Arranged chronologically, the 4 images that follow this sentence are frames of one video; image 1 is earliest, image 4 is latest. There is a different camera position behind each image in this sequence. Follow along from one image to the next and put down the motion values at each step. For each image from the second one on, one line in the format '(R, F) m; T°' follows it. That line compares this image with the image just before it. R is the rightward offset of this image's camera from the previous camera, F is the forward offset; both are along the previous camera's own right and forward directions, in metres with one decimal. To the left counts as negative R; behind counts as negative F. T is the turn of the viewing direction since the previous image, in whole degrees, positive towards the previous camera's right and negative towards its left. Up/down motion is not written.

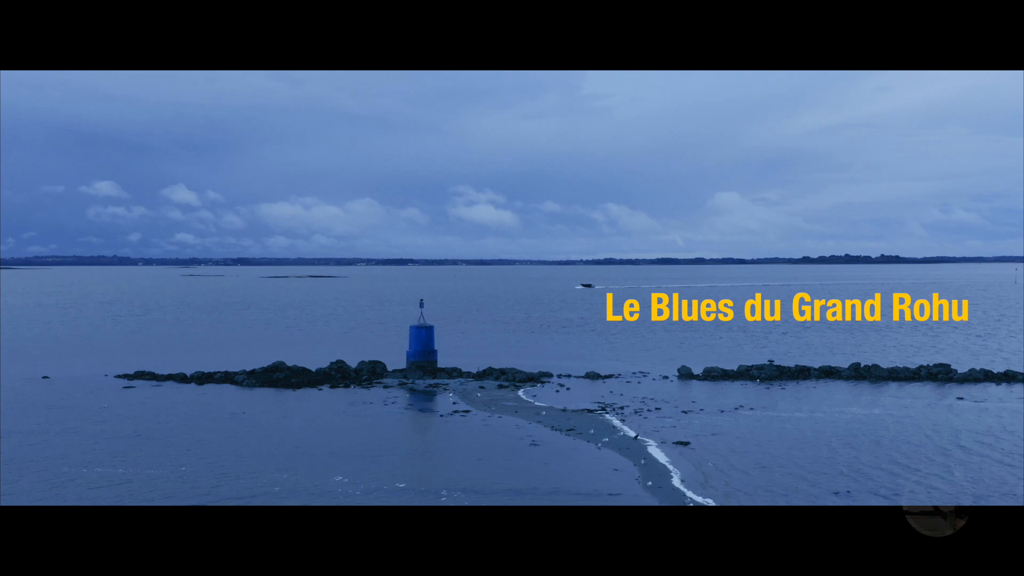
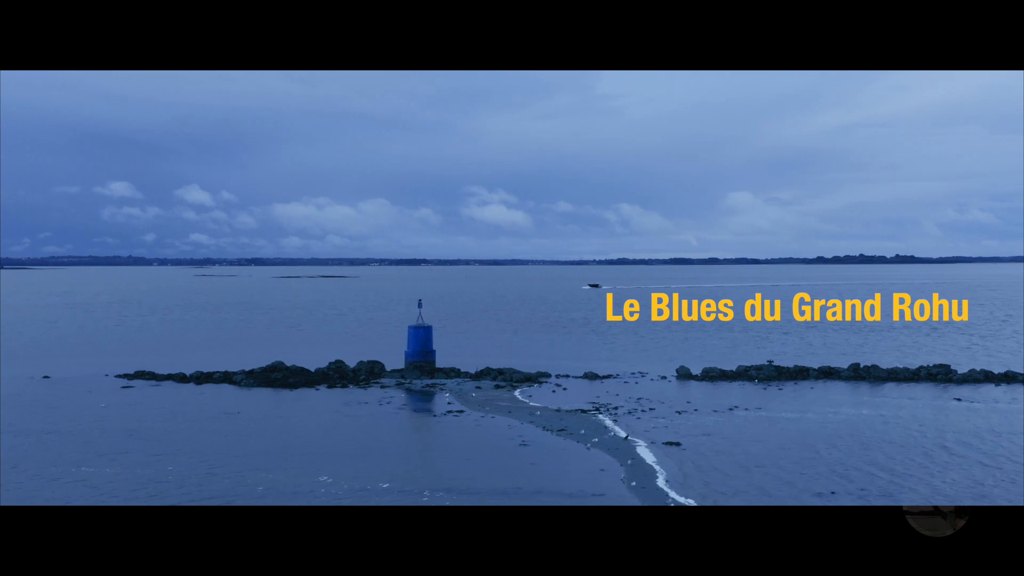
(+0.2, 0.0) m; 0°
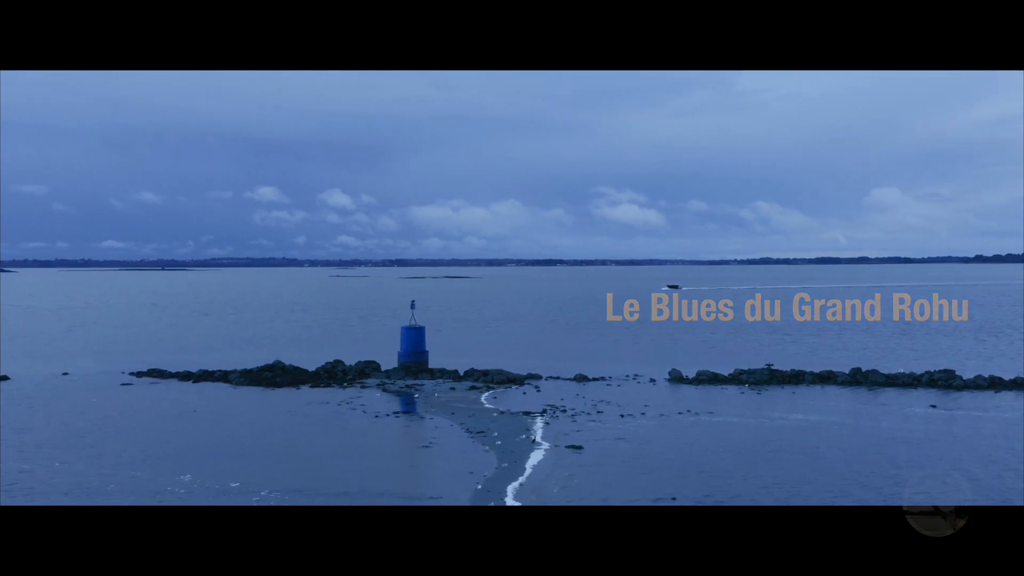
(+2.2, +0.1) m; -2°
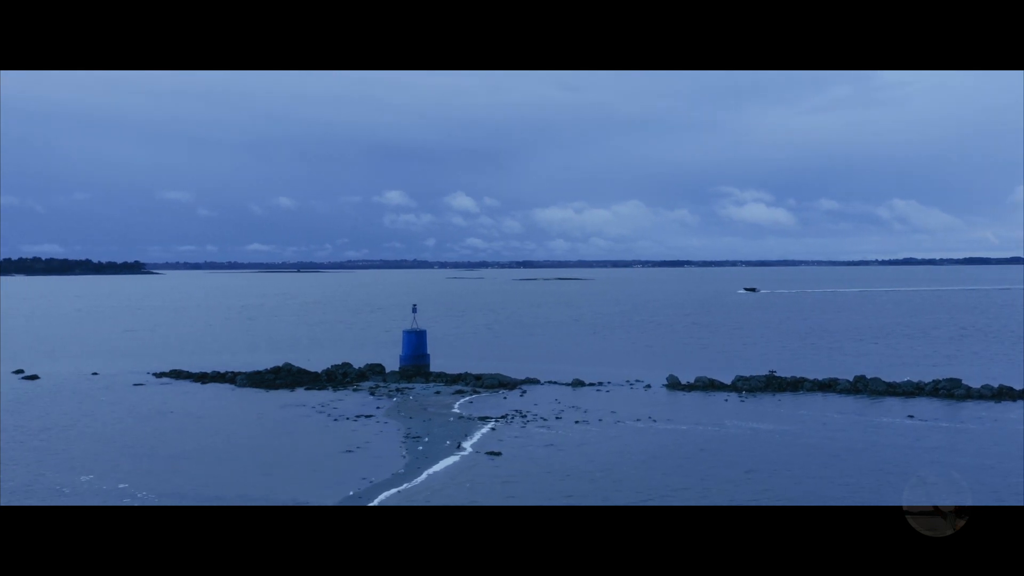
(+1.9, 0.0) m; -2°
